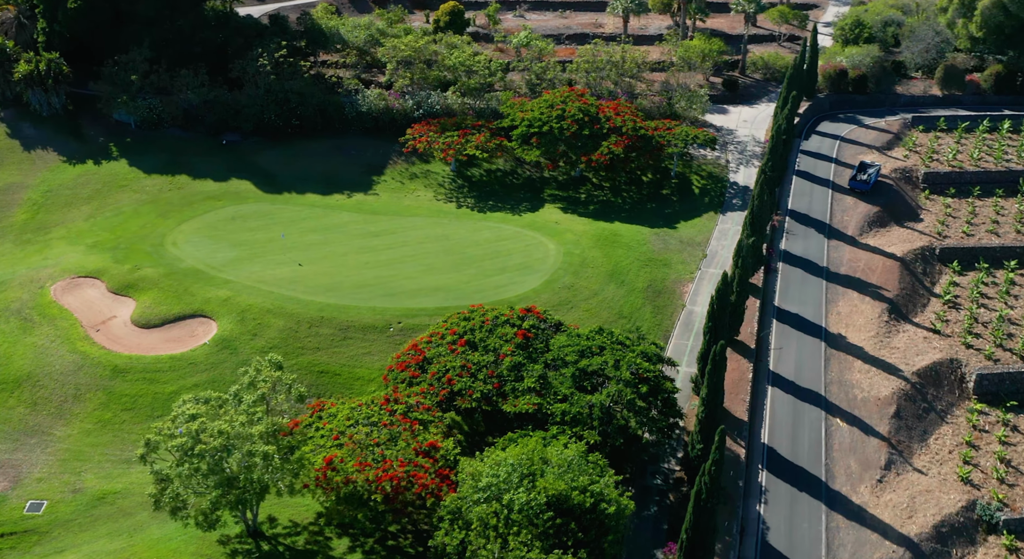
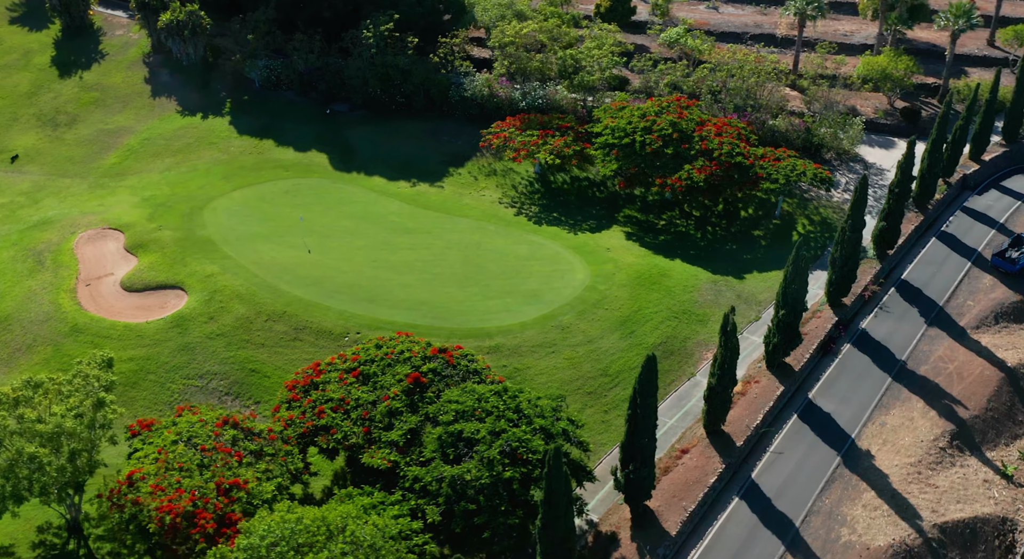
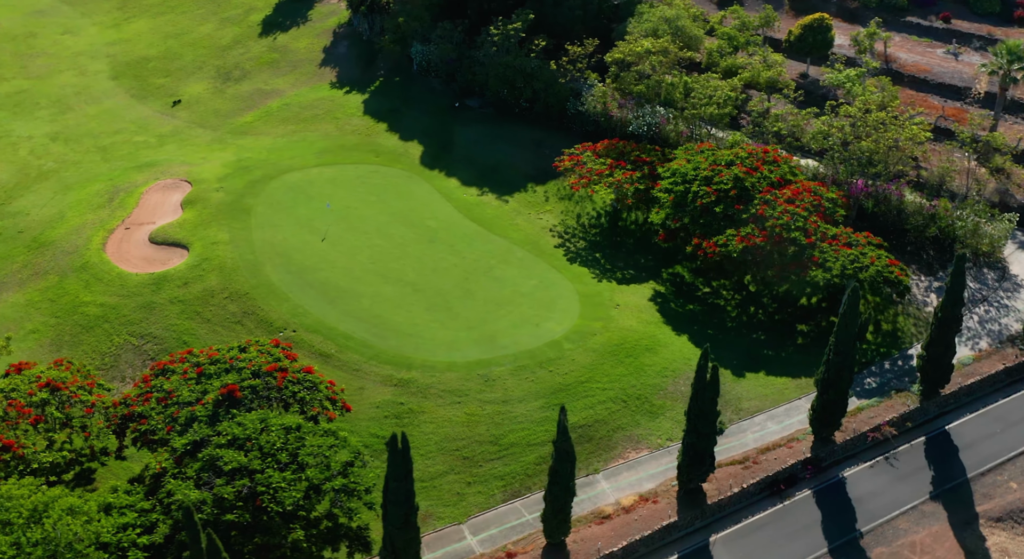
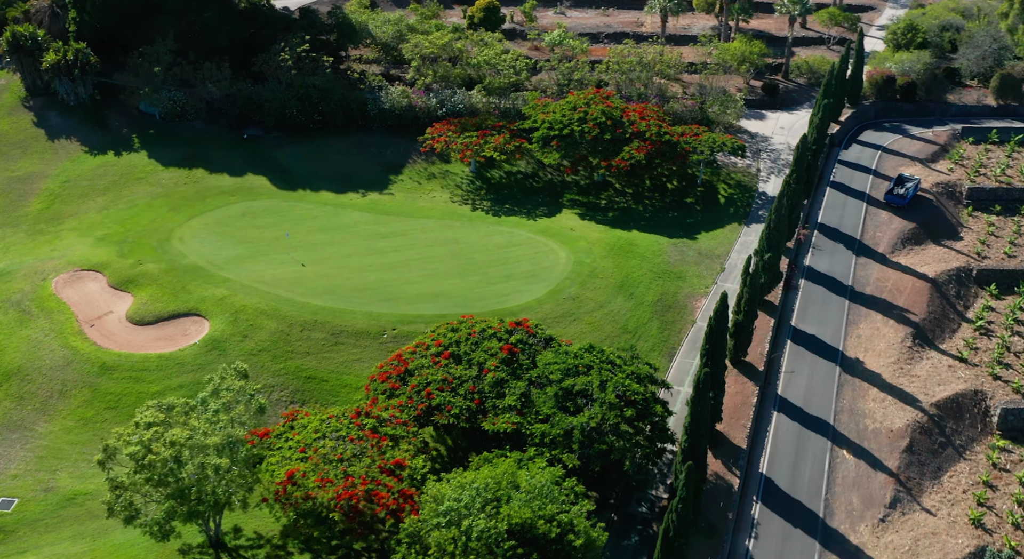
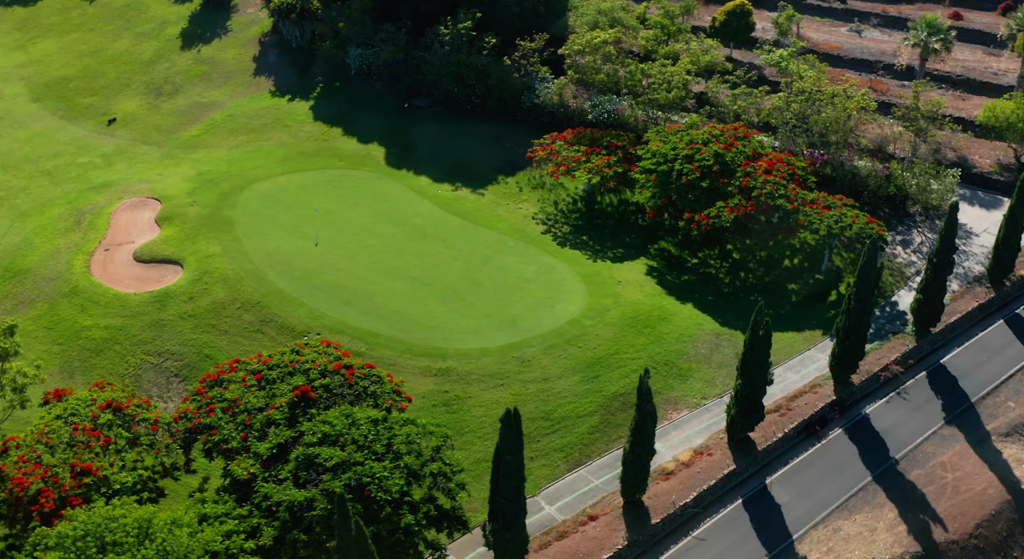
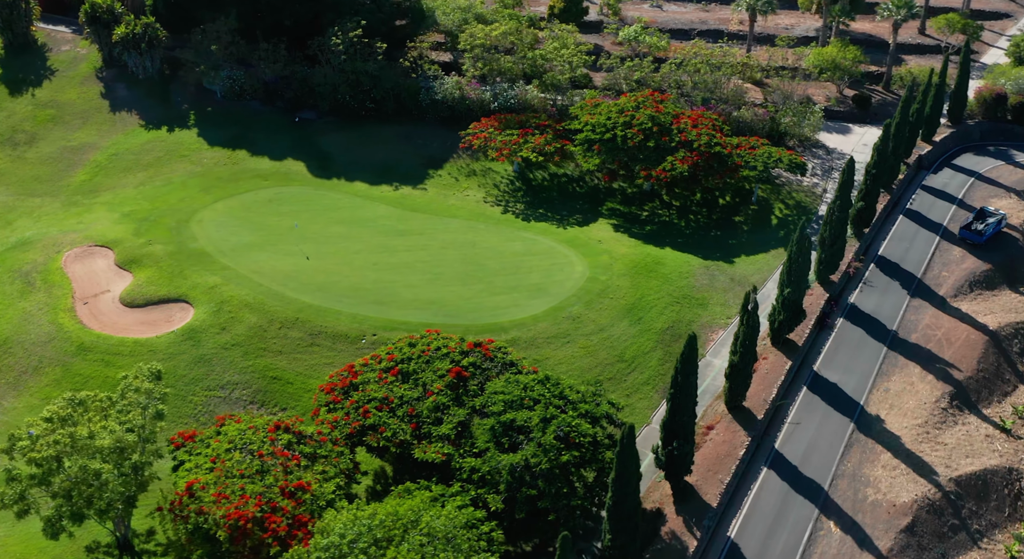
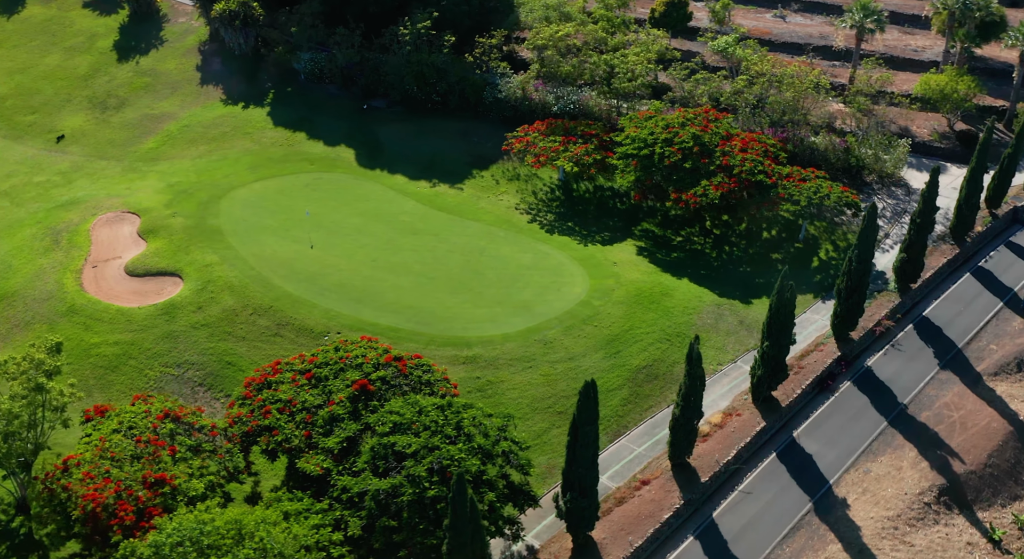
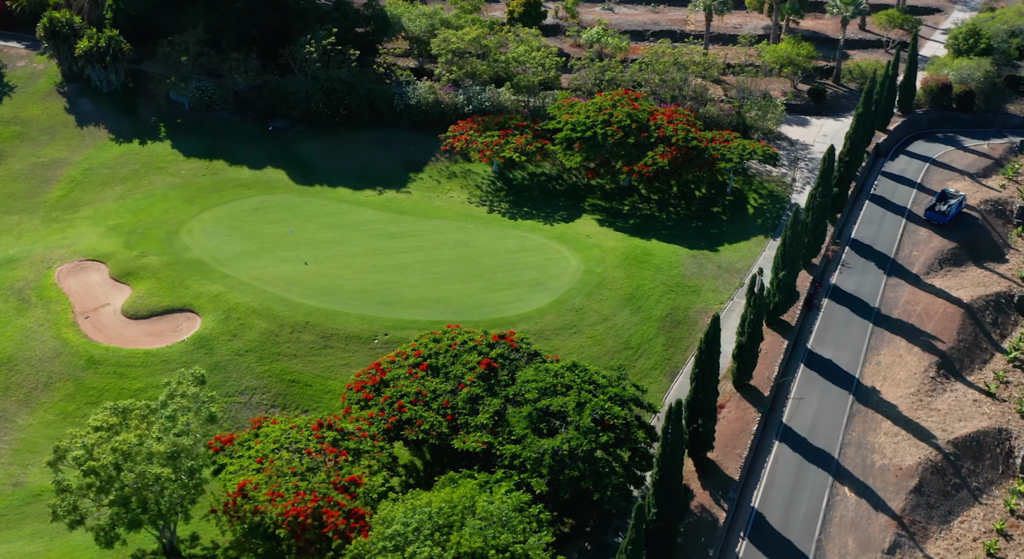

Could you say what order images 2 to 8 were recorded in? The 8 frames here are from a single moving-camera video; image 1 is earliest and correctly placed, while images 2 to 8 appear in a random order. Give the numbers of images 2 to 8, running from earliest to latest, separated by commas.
4, 8, 6, 2, 7, 5, 3
